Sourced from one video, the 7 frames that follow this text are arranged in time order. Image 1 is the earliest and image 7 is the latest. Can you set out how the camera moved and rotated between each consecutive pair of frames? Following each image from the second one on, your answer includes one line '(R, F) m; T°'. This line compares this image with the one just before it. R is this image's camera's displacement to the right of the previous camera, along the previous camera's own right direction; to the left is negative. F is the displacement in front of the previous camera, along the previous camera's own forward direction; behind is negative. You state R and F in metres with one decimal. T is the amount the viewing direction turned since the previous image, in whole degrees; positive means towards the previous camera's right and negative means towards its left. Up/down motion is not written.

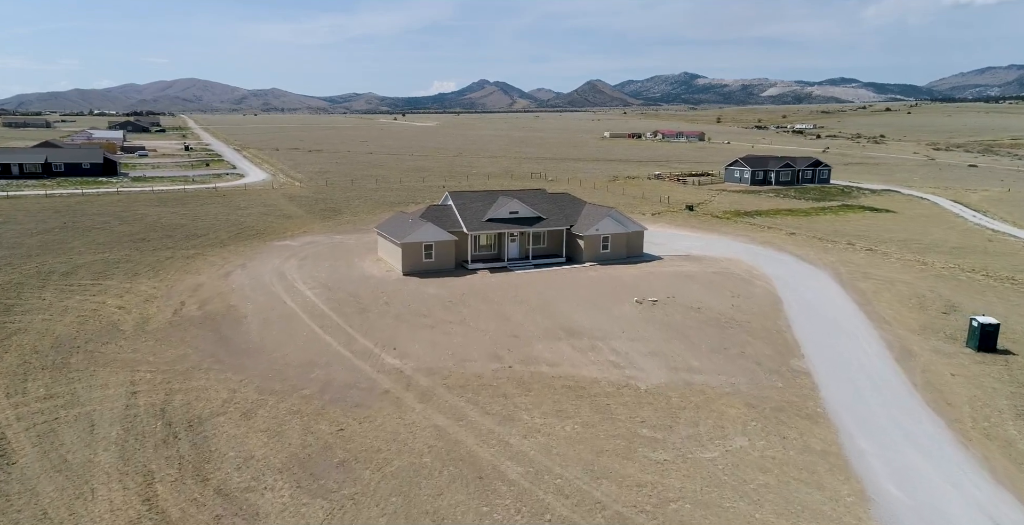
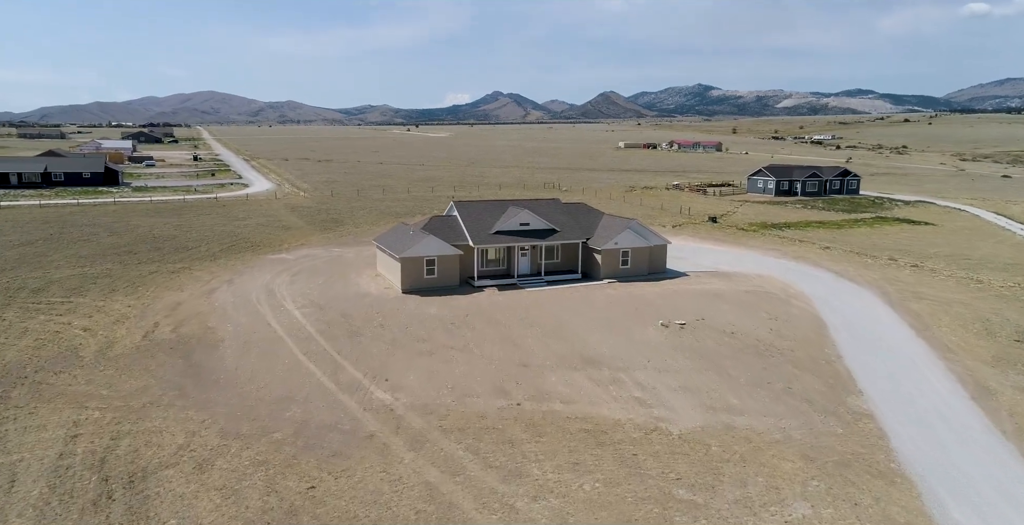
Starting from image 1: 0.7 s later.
(+0.1, +3.5) m; -1°
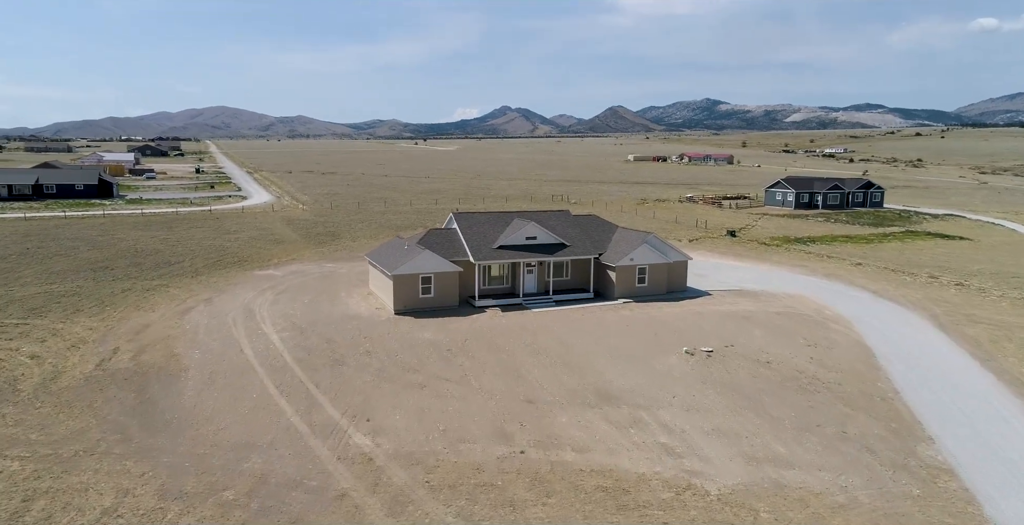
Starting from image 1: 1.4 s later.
(+0.1, +3.4) m; -1°
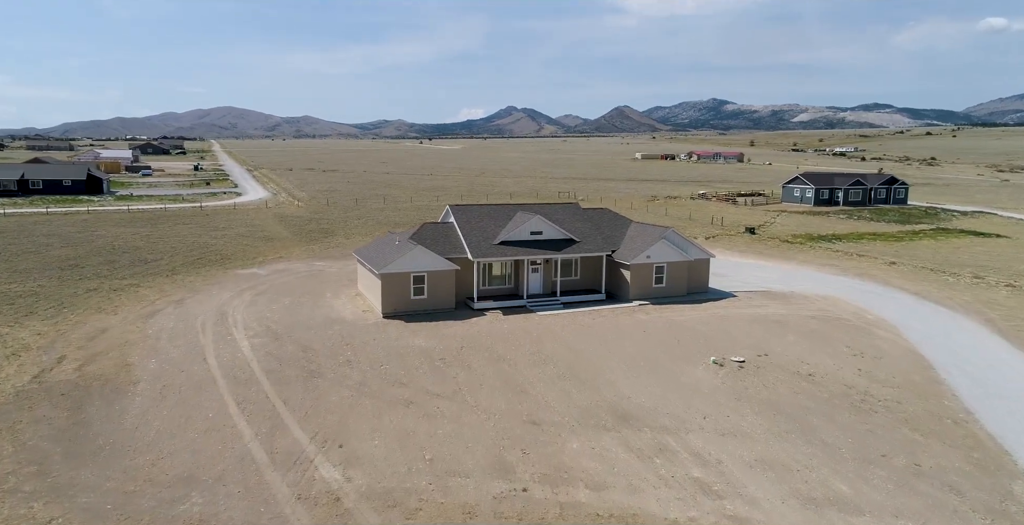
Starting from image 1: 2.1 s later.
(+0.1, +3.4) m; 0°
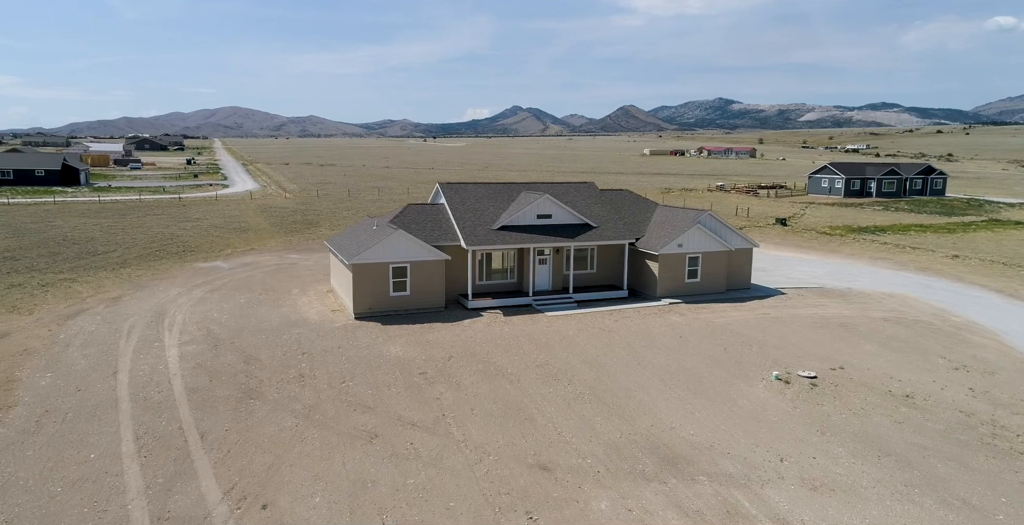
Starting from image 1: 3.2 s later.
(+0.1, +5.3) m; 0°
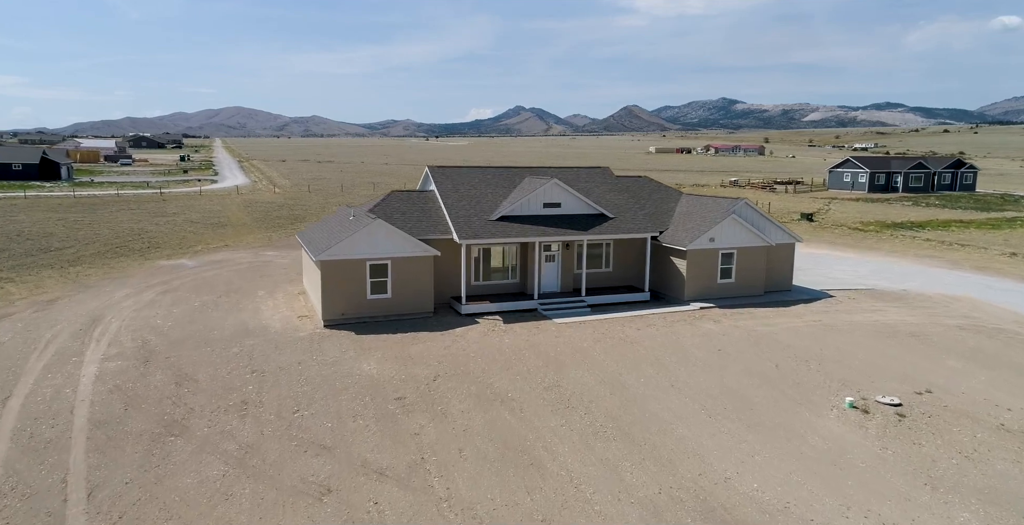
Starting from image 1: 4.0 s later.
(0.0, +3.8) m; 0°
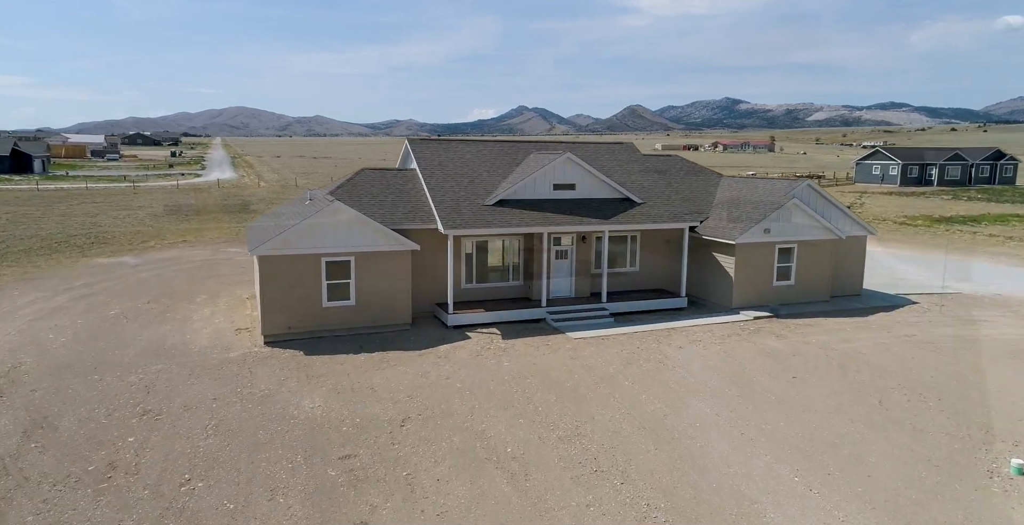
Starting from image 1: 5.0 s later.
(0.0, +4.5) m; 0°
